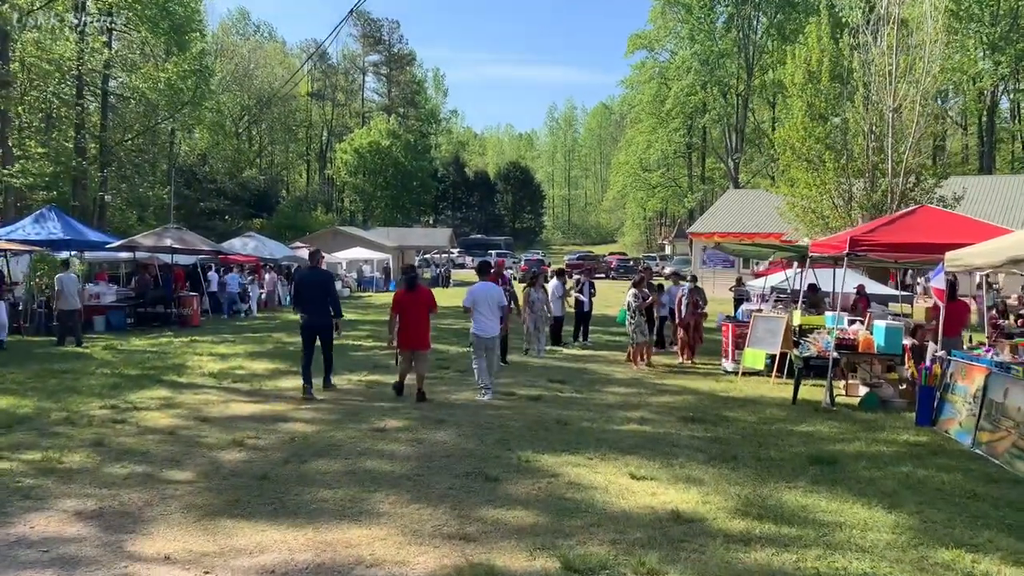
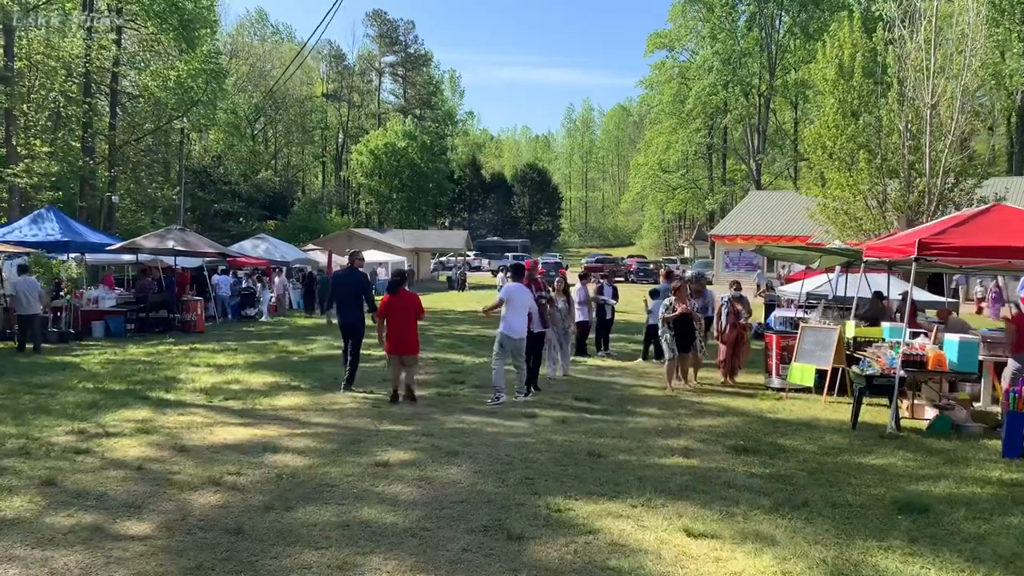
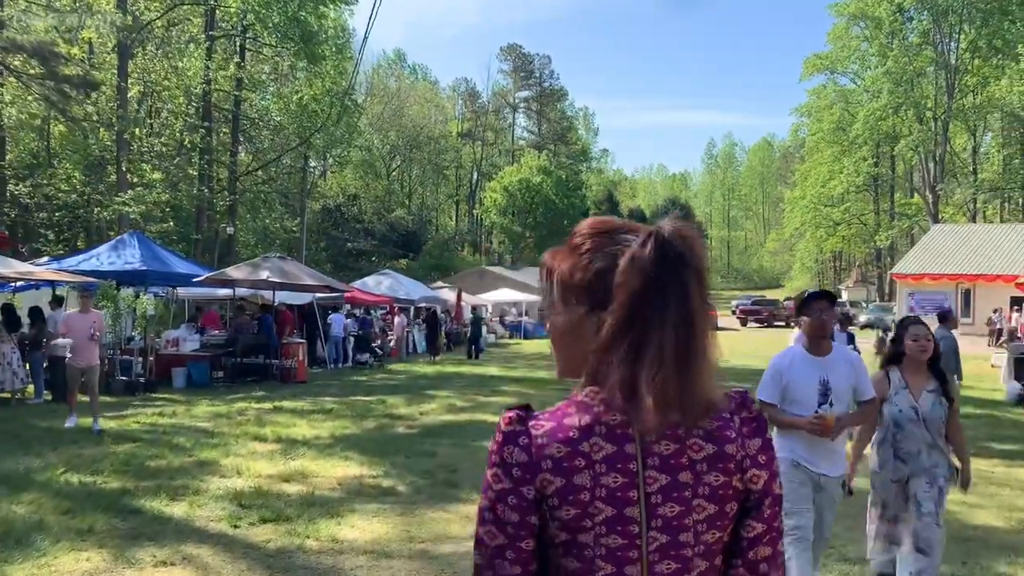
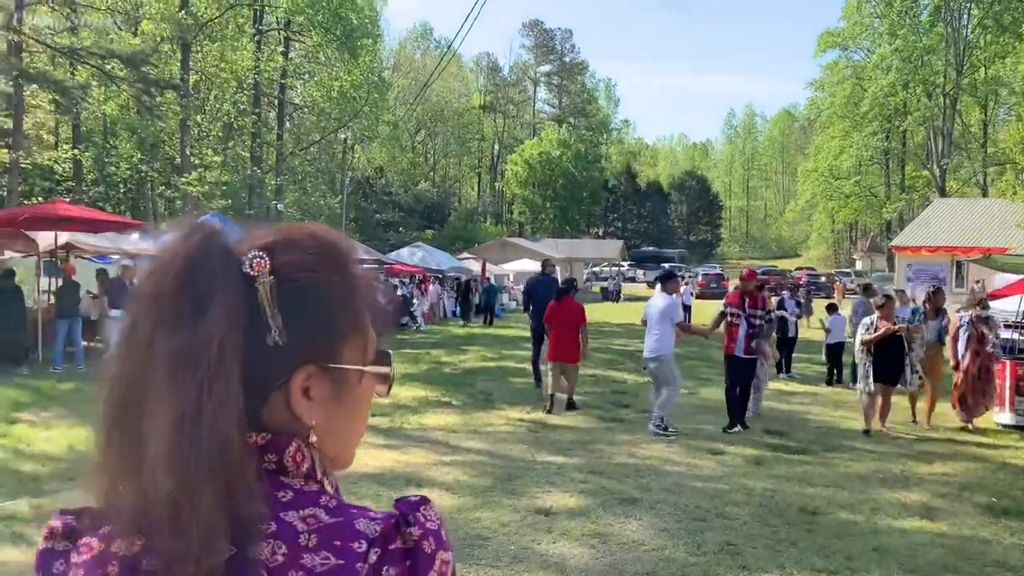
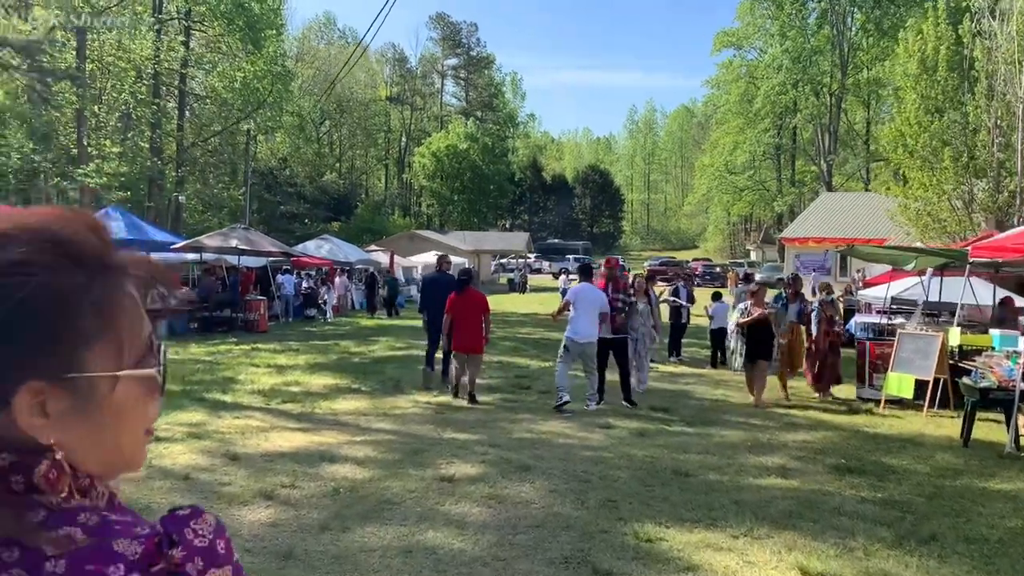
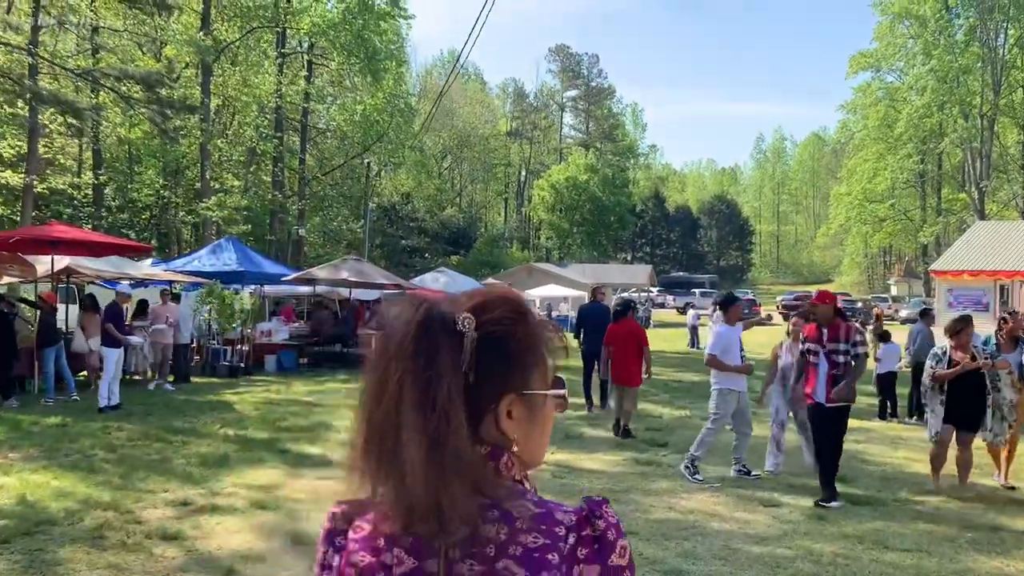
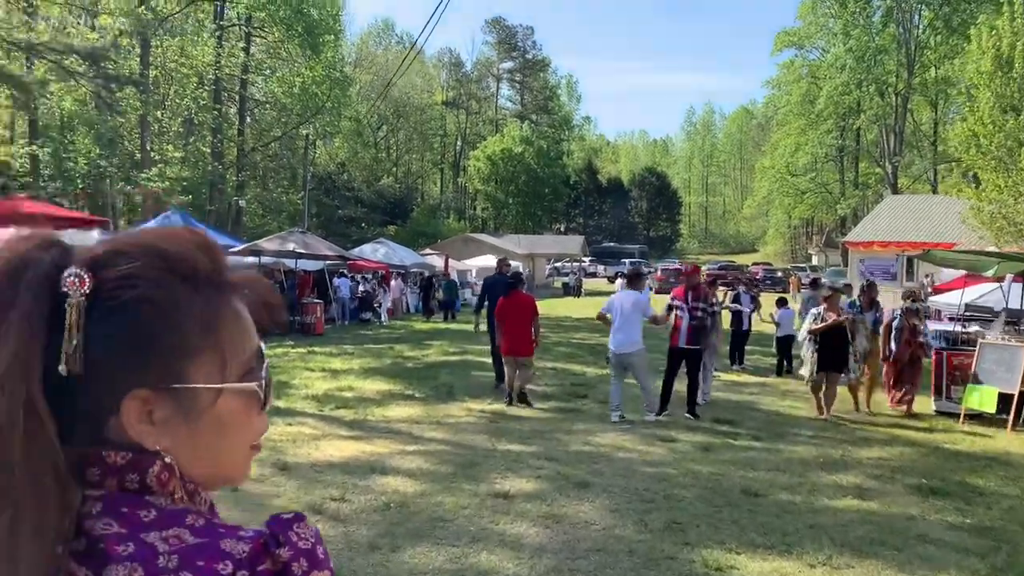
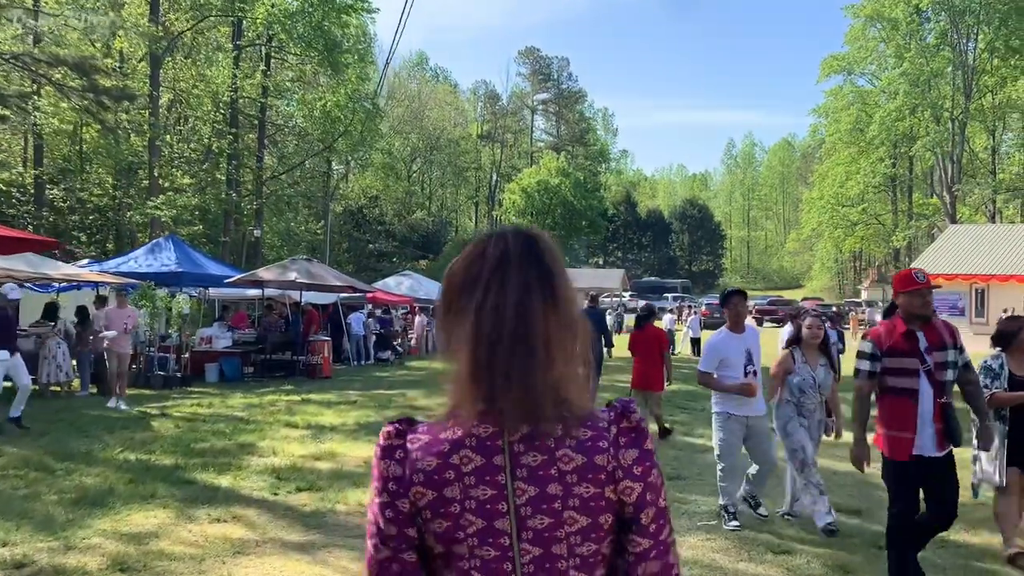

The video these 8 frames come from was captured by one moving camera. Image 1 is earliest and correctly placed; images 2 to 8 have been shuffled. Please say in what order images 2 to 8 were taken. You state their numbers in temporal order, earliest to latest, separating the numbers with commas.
2, 5, 7, 4, 6, 8, 3
